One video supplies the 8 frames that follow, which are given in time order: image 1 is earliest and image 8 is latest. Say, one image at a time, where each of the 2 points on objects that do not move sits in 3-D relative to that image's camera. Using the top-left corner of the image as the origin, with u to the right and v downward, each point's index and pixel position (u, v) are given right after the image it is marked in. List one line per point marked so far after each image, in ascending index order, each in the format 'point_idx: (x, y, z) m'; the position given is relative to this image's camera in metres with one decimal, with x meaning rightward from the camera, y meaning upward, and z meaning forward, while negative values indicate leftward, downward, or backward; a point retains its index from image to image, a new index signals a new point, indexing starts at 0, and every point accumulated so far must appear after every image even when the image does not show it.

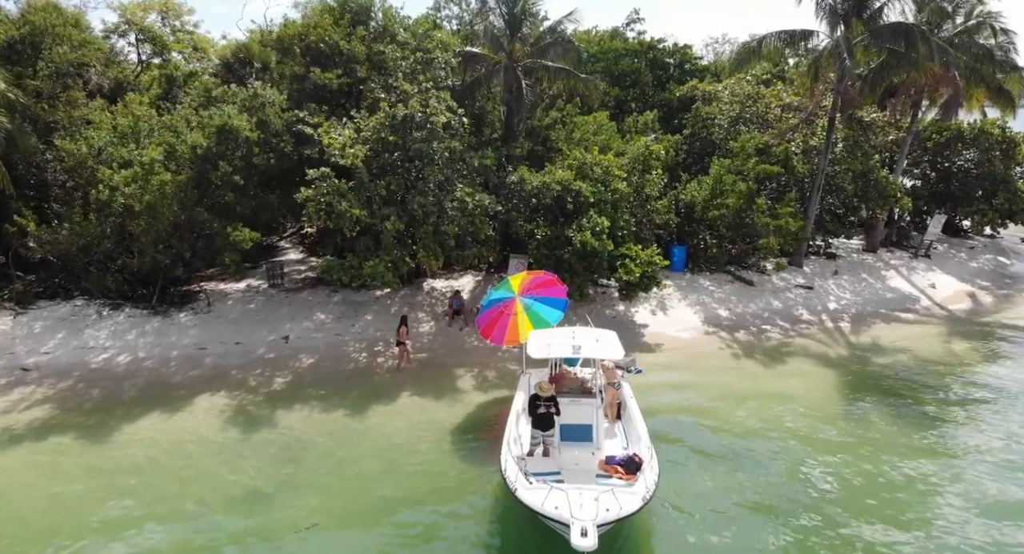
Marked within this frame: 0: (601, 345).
0: (+1.4, -1.1, +8.7) m
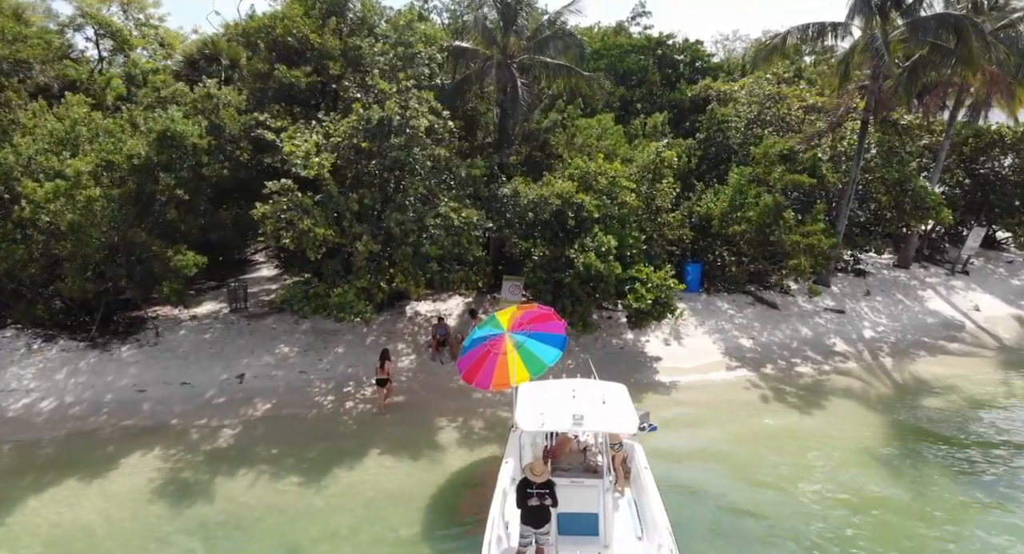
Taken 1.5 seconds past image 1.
0: (+1.2, -1.7, +6.8) m
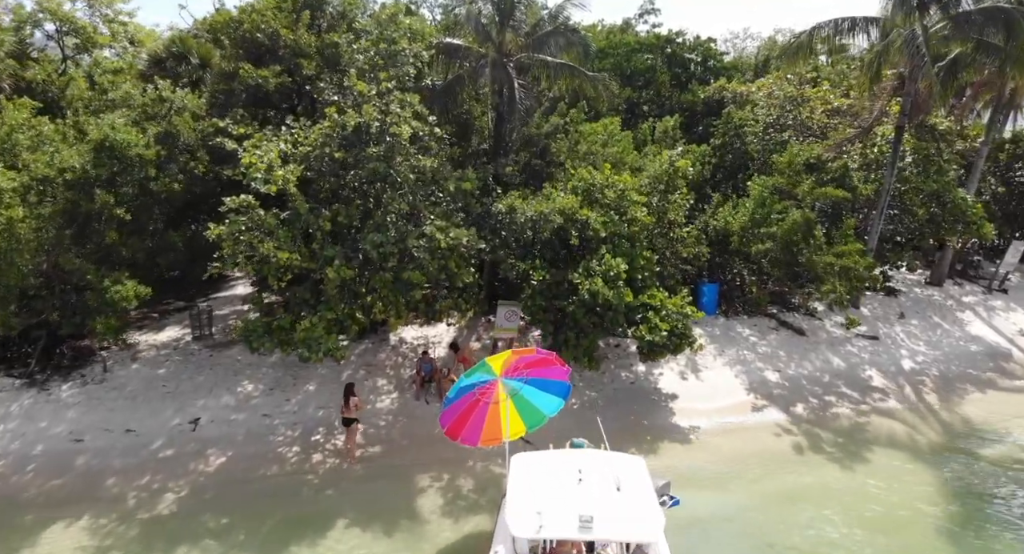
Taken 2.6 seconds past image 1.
0: (+1.1, -2.3, +5.4) m
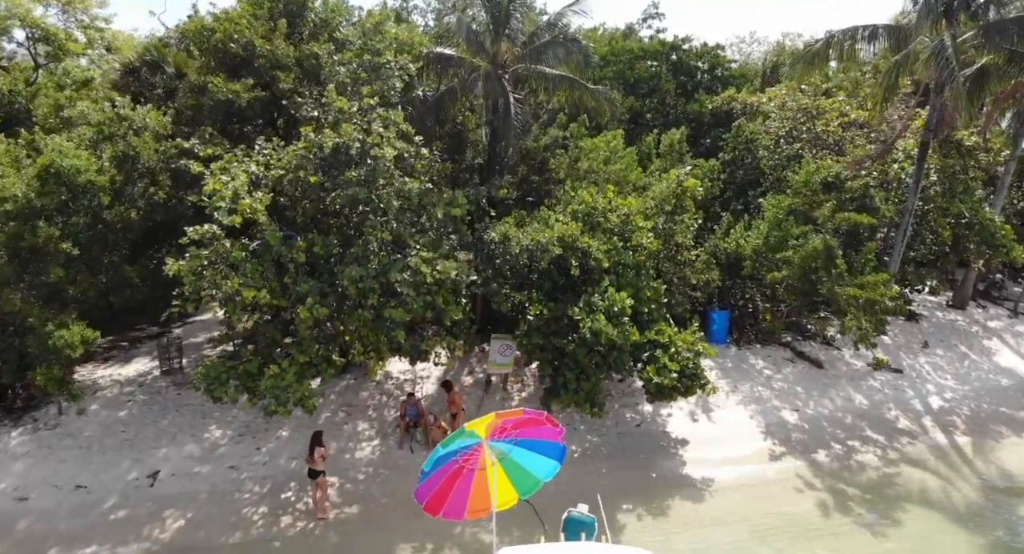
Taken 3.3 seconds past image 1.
0: (+1.0, -2.9, +4.4) m
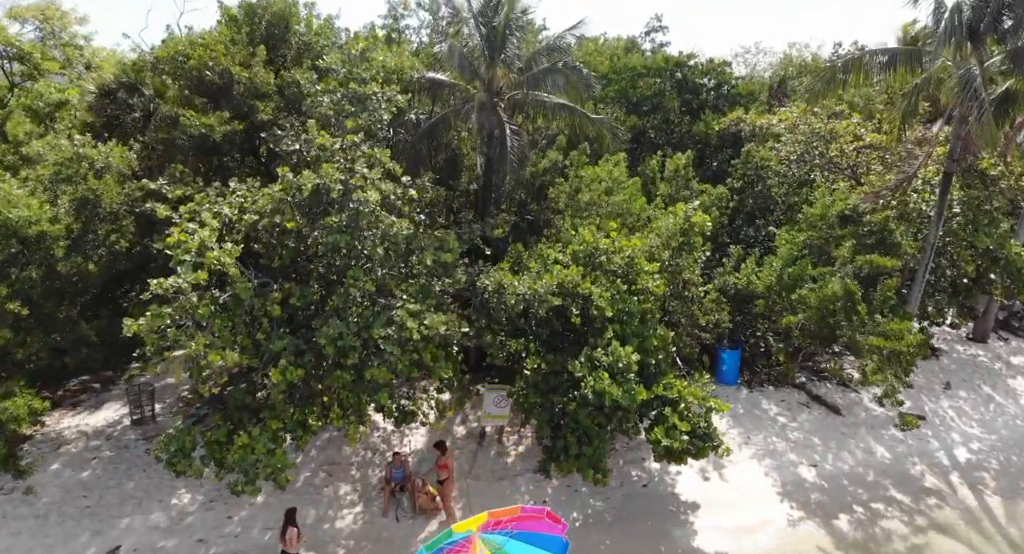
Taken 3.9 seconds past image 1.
0: (+0.9, -3.8, +3.6) m
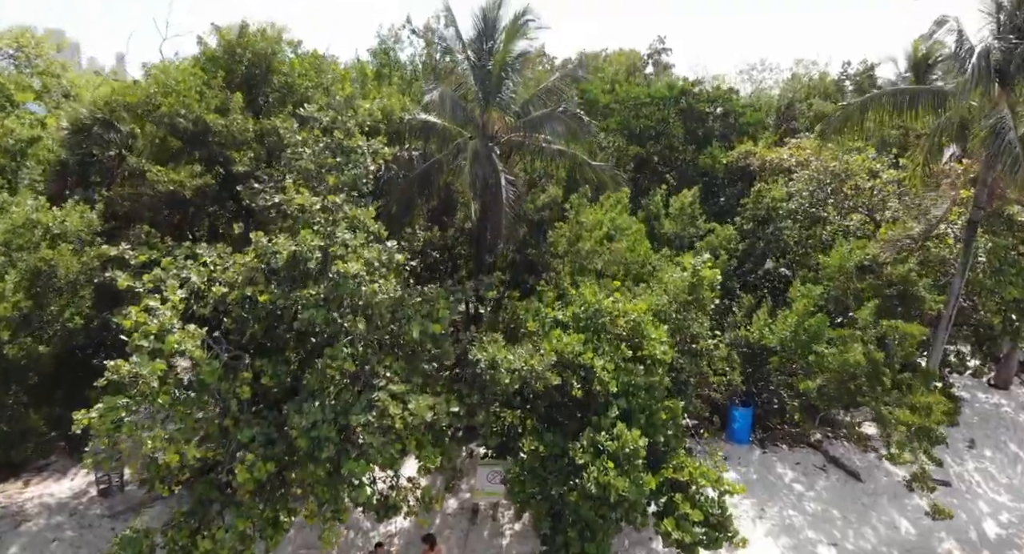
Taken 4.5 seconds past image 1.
0: (+0.8, -4.9, +2.9) m
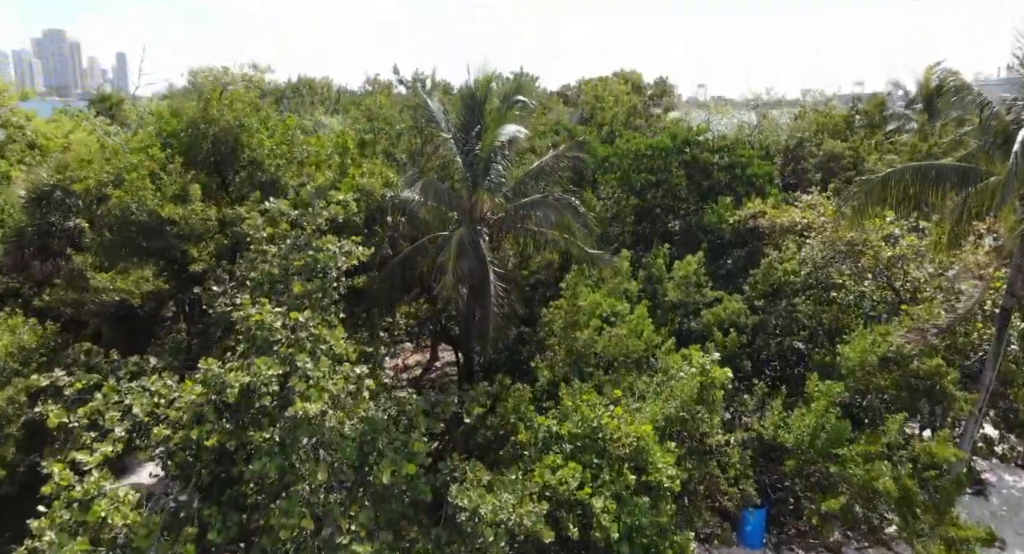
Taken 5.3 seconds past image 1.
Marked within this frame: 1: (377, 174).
0: (+0.6, -6.7, +1.9) m
1: (-2.7, +2.1, +10.6) m
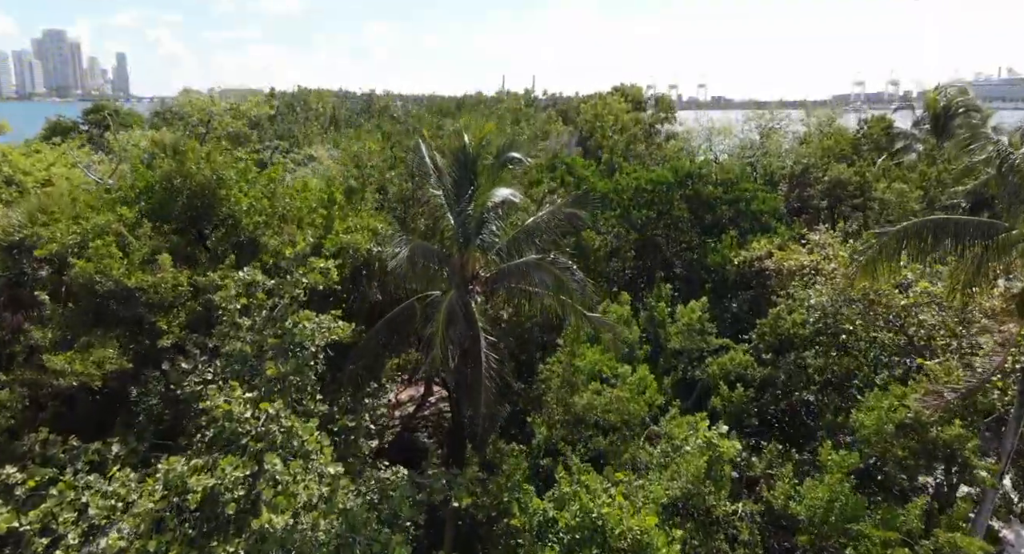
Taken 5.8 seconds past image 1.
0: (+0.5, -7.8, +1.3) m
1: (-2.8, +0.9, +10.0) m
